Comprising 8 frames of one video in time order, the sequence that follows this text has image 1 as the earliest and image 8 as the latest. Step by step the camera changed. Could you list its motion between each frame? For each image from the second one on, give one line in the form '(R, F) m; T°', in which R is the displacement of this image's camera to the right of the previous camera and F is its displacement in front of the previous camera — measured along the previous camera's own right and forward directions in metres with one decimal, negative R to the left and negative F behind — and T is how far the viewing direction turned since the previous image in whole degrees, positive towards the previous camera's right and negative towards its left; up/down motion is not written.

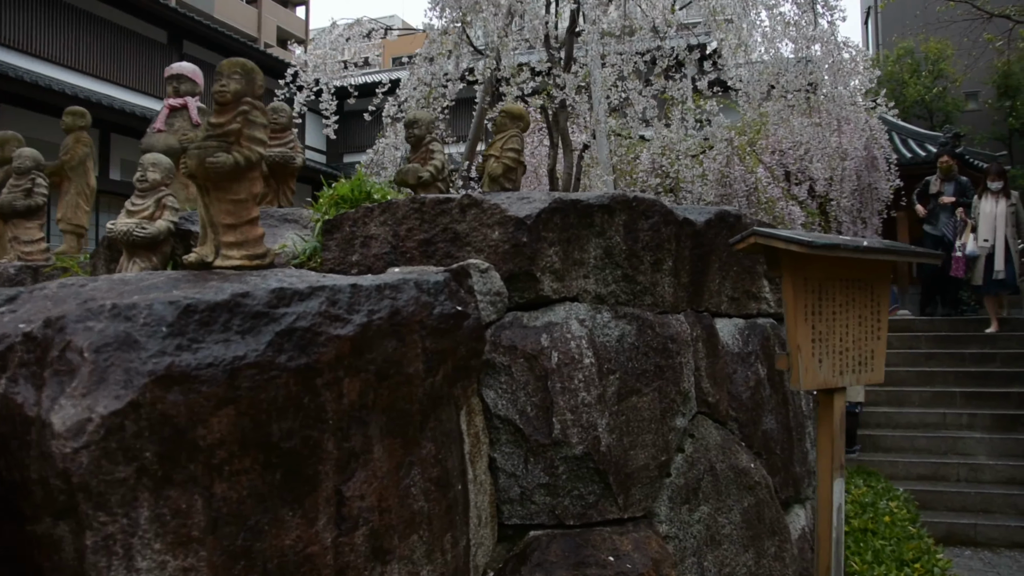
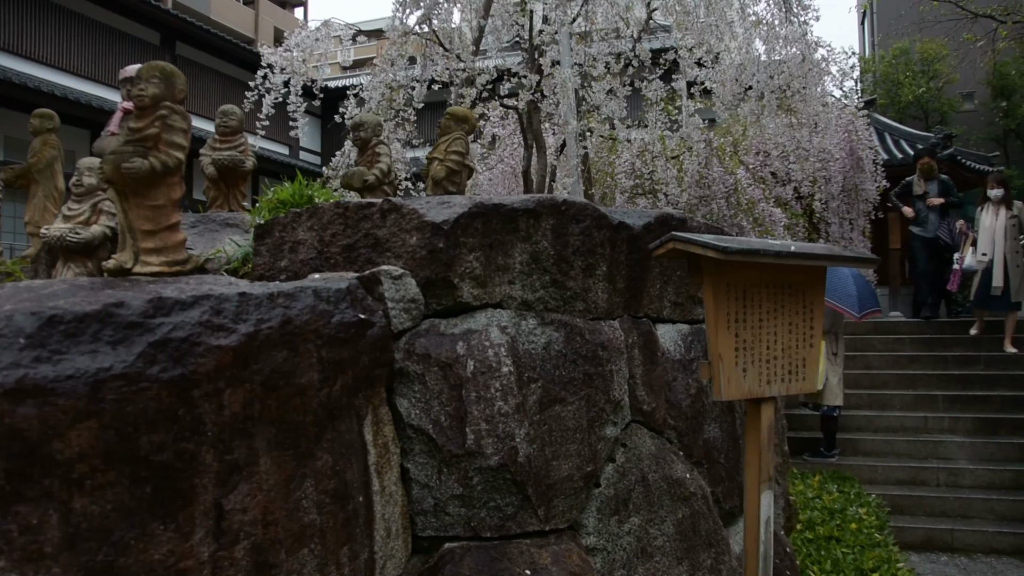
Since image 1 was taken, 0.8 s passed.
(+0.3, +0.1) m; 0°
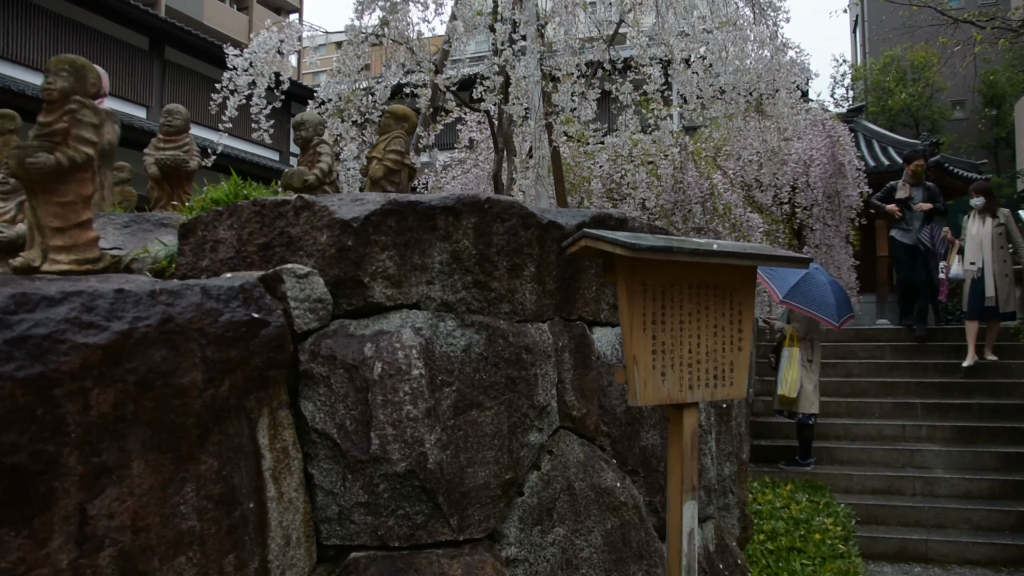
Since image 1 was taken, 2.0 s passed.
(+0.3, +0.1) m; 0°
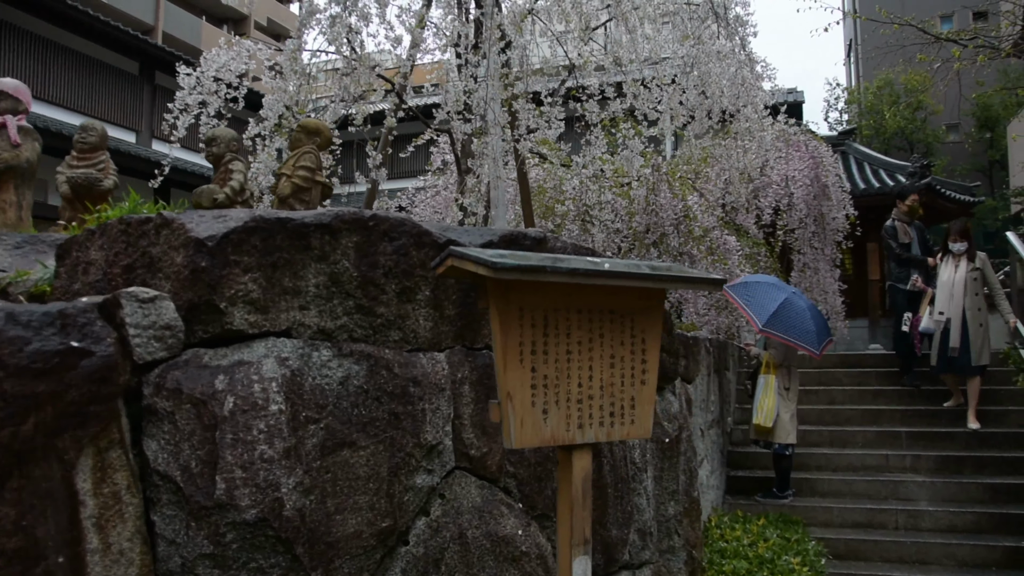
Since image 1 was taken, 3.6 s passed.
(+0.4, +0.3) m; 0°
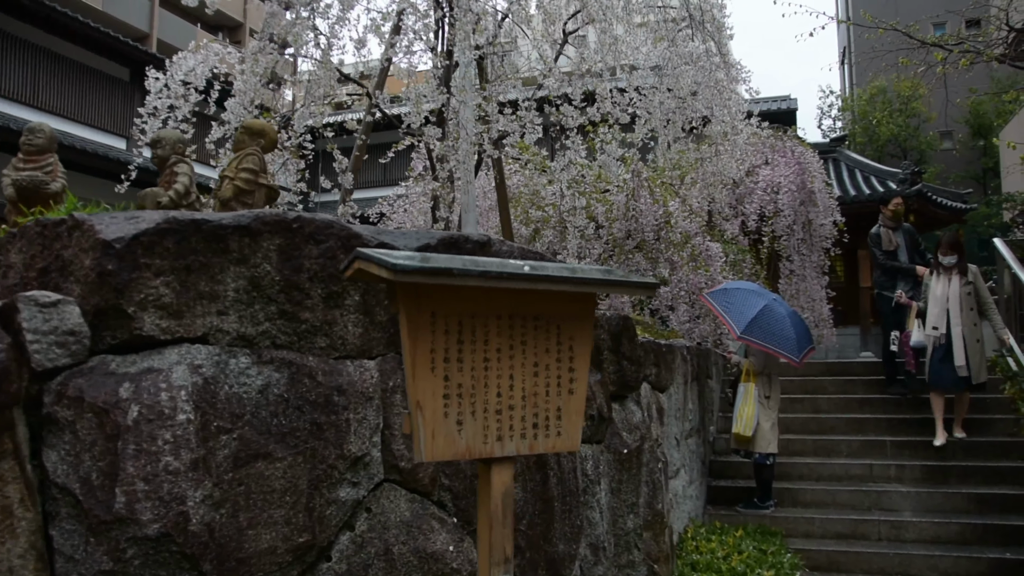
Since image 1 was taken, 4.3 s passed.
(+0.2, +0.1) m; 0°
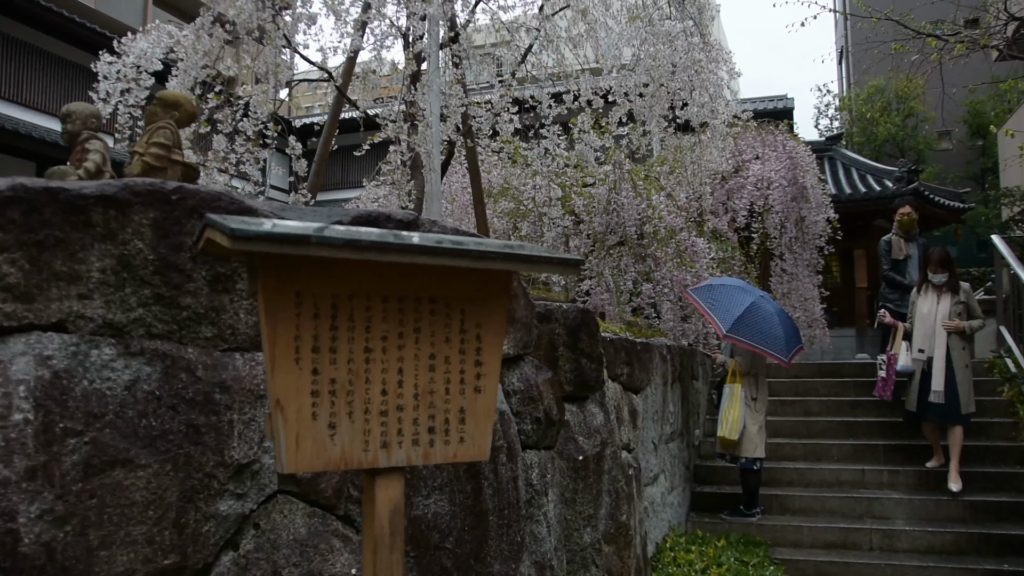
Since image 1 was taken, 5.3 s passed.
(+0.3, +0.3) m; 0°
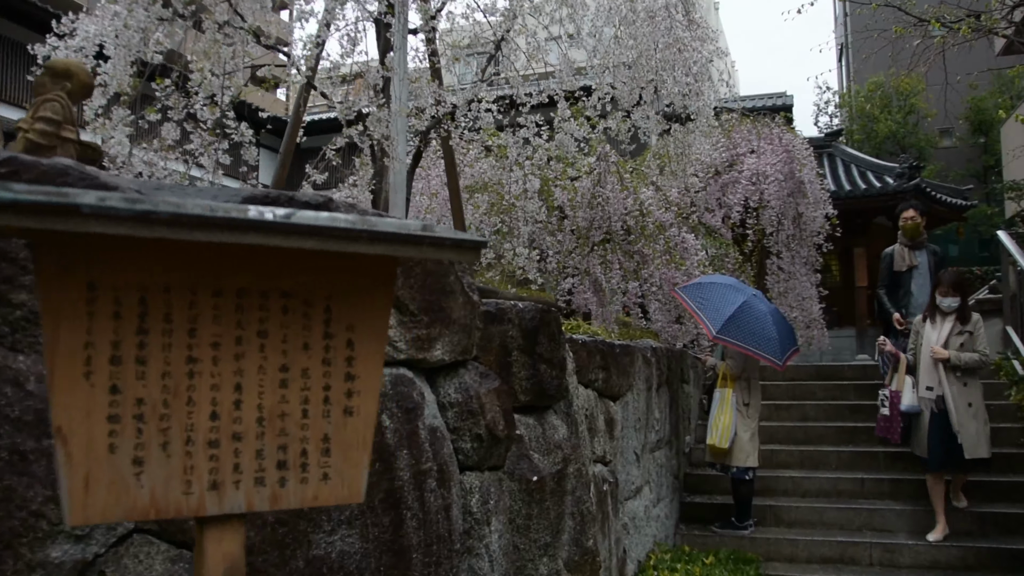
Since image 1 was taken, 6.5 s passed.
(+0.2, +0.4) m; 0°
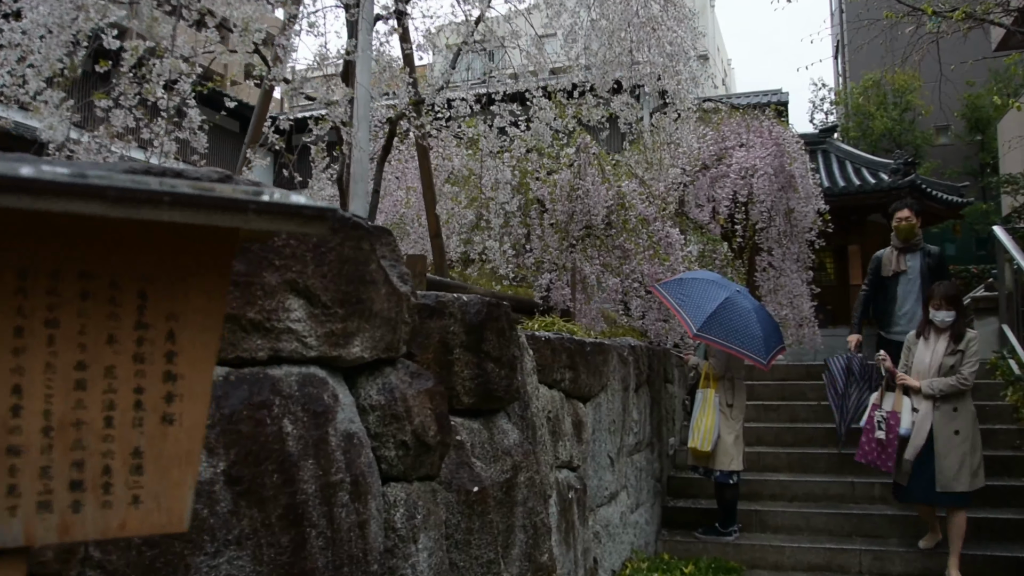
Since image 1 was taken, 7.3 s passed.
(+0.2, +0.3) m; 0°
